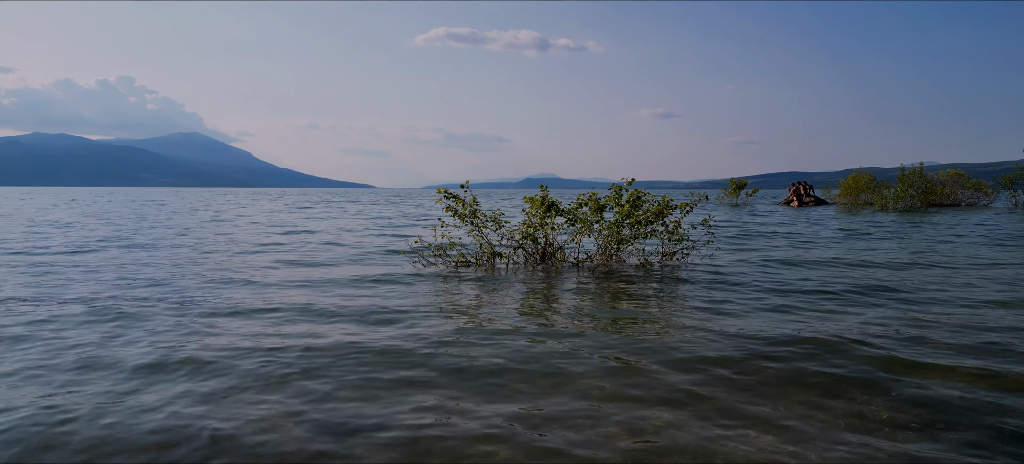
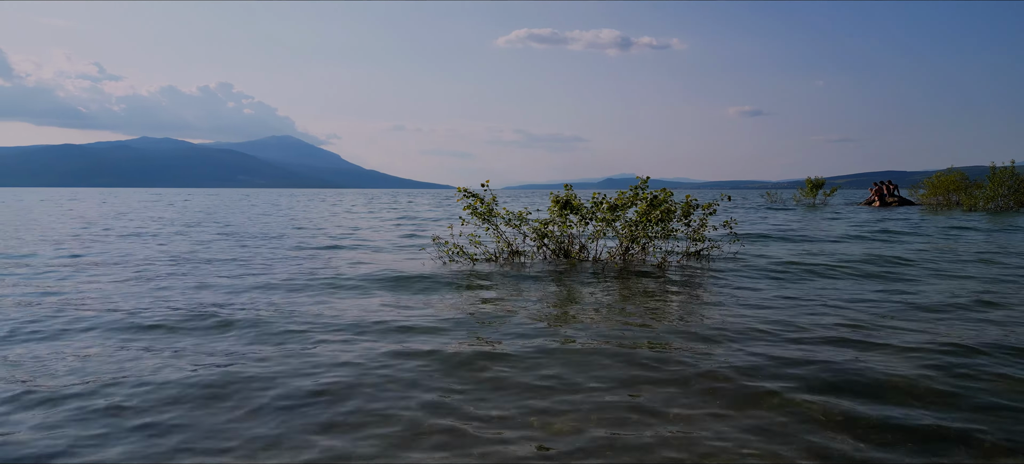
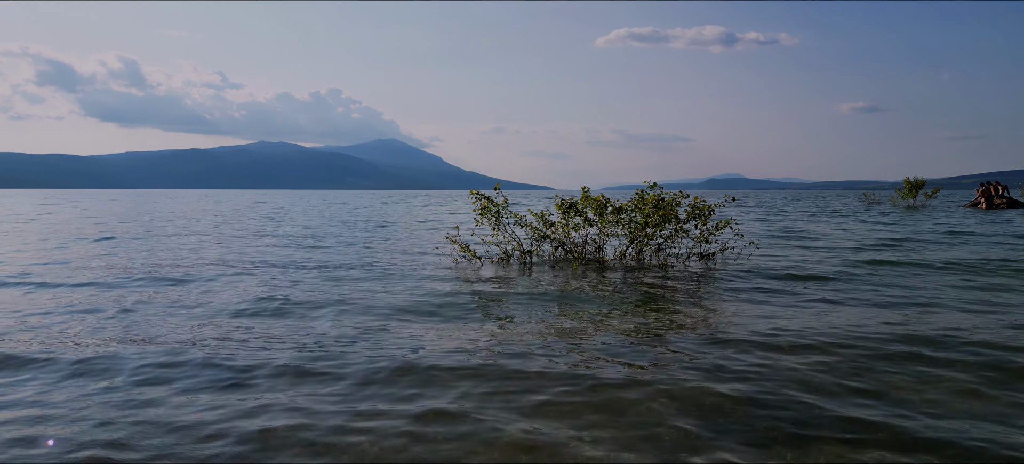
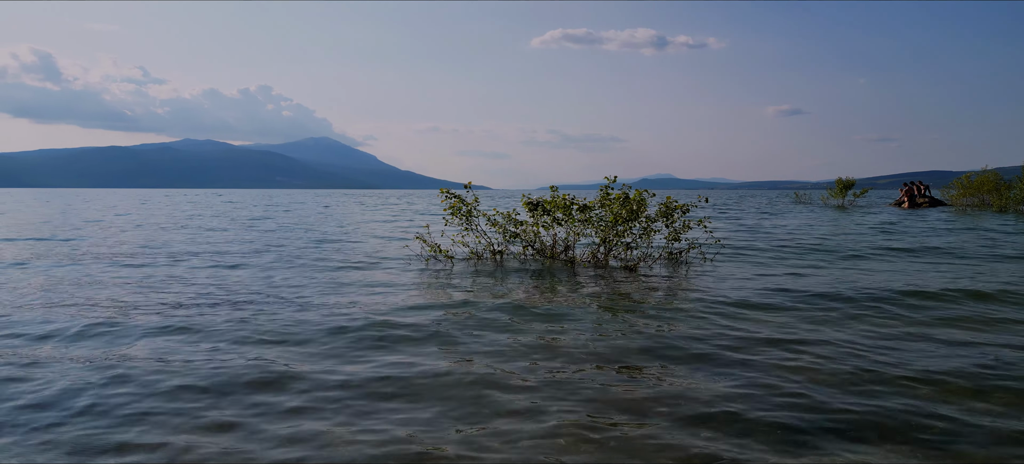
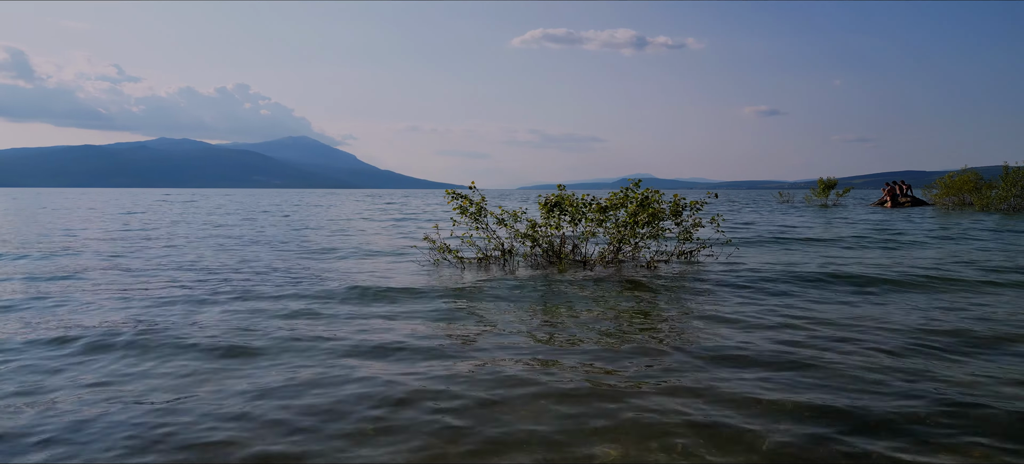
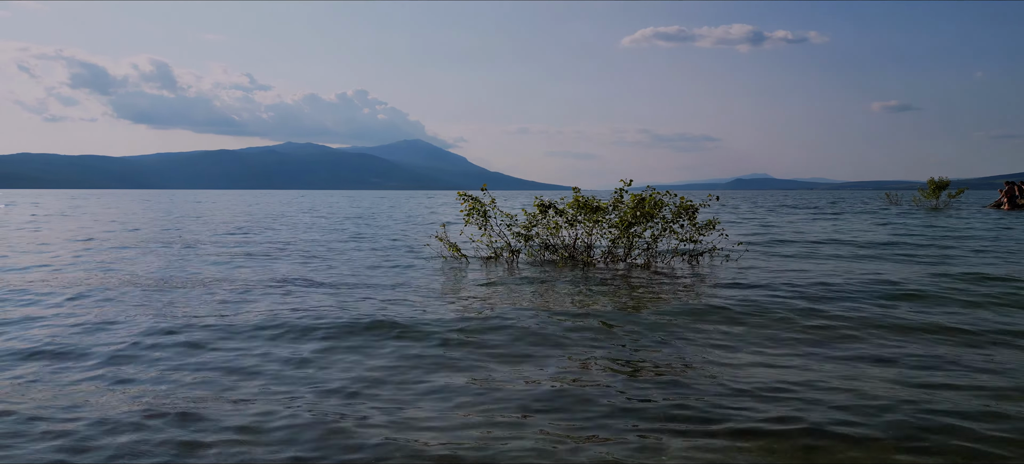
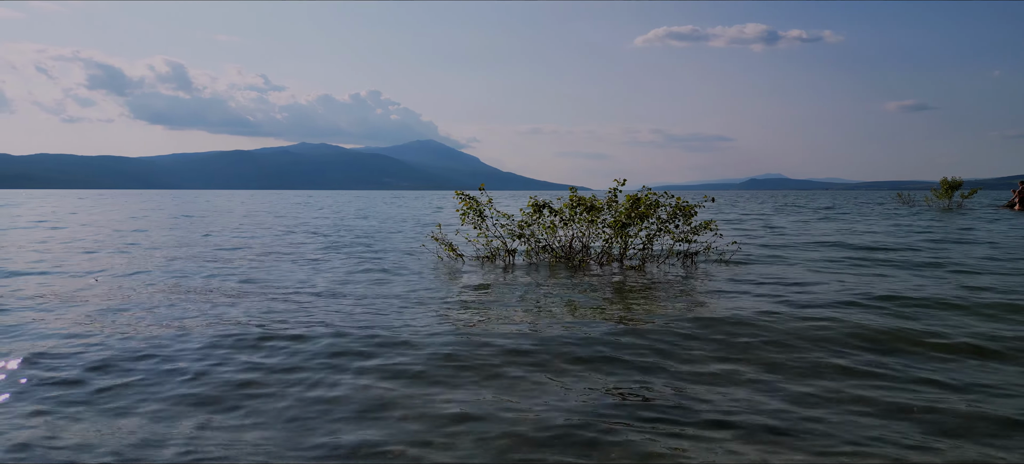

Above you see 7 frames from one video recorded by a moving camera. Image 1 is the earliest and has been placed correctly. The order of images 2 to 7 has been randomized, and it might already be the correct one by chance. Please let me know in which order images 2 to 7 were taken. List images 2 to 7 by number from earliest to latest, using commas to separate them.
2, 5, 4, 3, 6, 7
